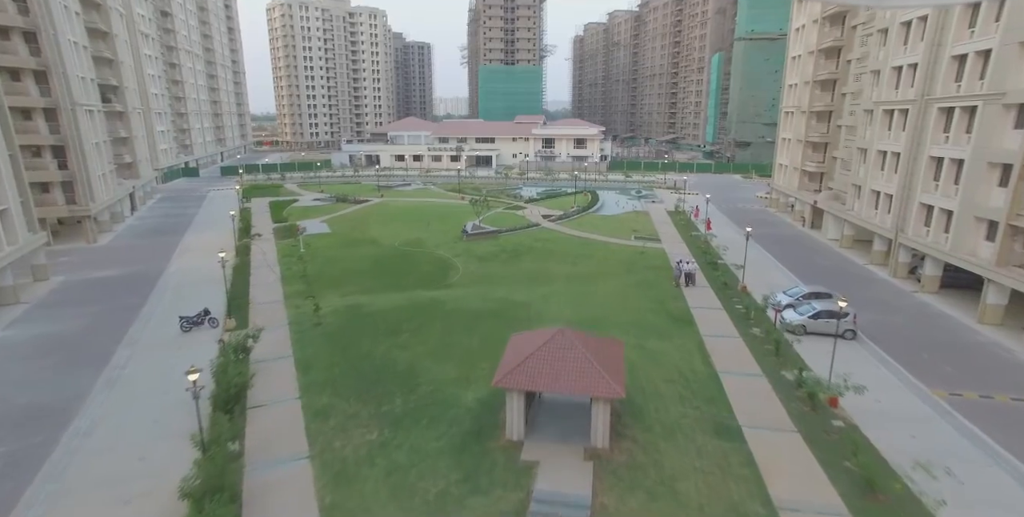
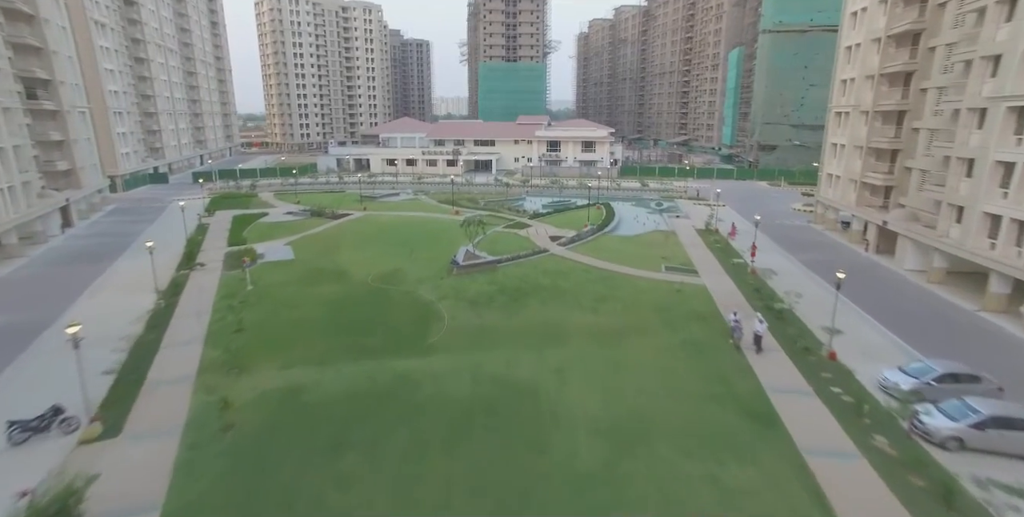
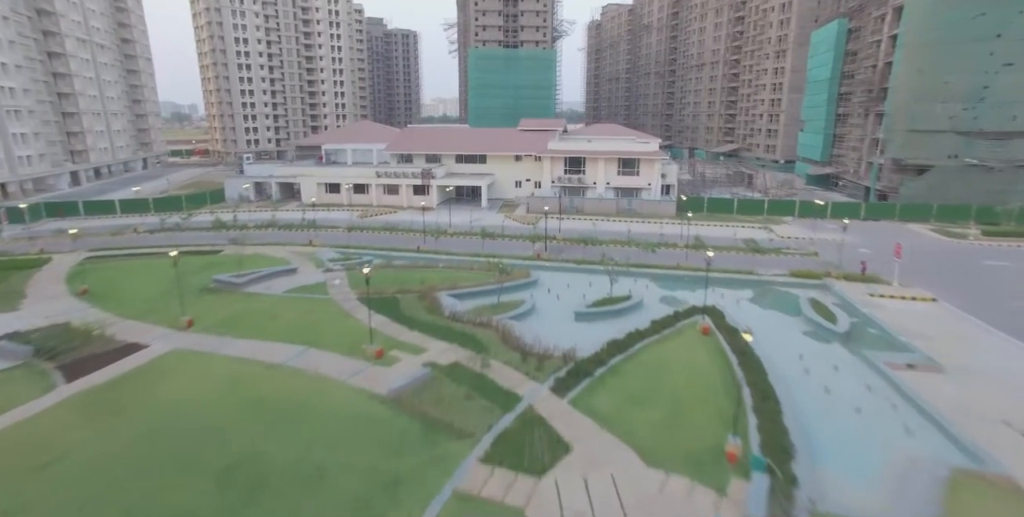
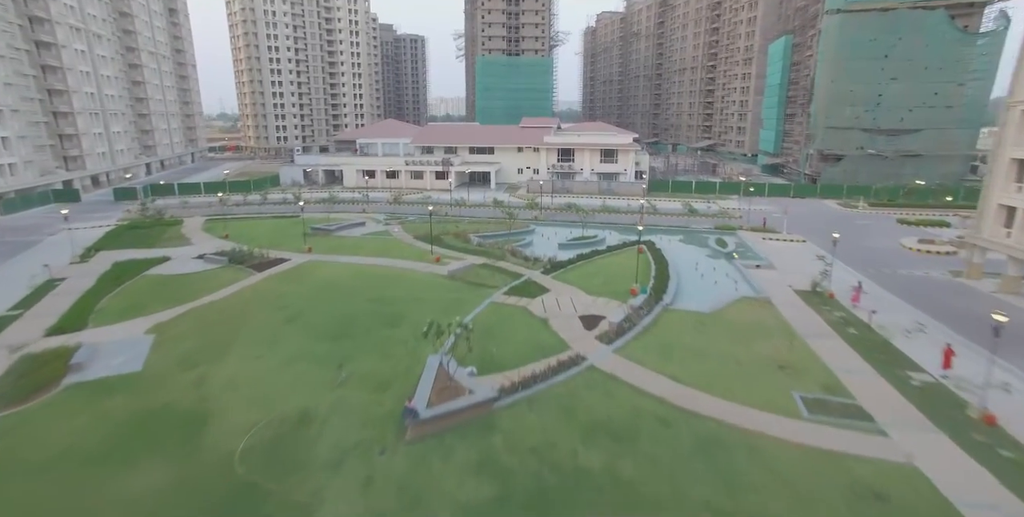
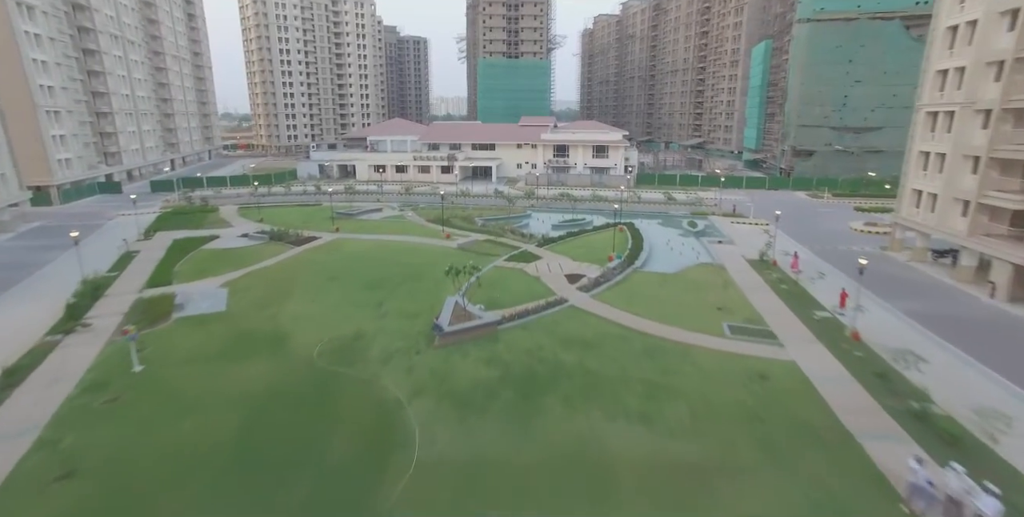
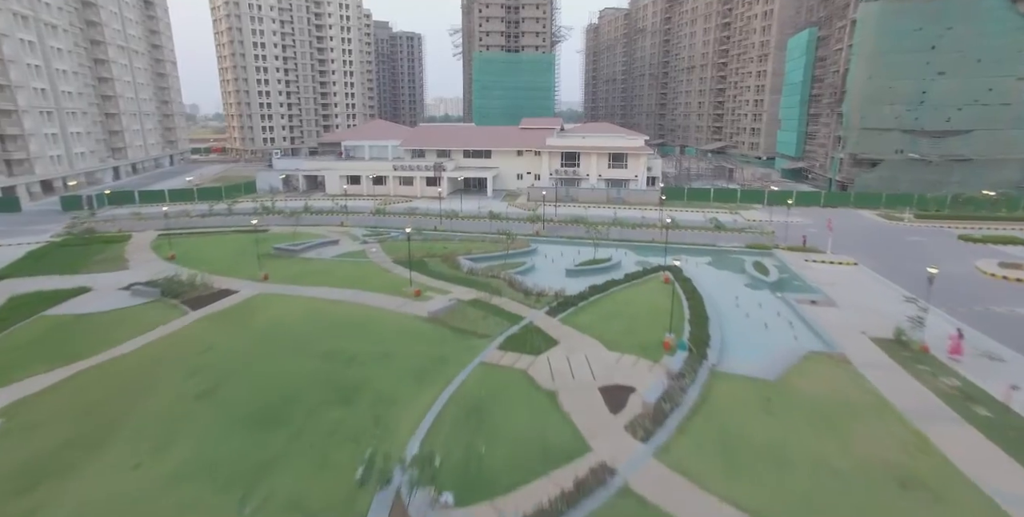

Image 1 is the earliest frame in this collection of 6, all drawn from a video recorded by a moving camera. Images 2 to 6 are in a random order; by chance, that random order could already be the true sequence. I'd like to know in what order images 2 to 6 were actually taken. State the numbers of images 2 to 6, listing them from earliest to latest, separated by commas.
2, 5, 4, 6, 3
